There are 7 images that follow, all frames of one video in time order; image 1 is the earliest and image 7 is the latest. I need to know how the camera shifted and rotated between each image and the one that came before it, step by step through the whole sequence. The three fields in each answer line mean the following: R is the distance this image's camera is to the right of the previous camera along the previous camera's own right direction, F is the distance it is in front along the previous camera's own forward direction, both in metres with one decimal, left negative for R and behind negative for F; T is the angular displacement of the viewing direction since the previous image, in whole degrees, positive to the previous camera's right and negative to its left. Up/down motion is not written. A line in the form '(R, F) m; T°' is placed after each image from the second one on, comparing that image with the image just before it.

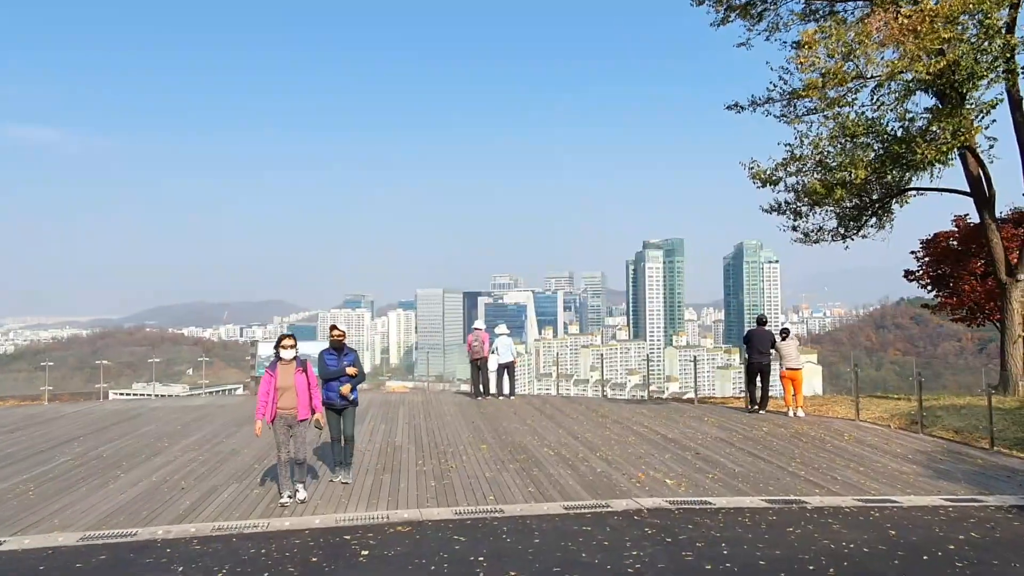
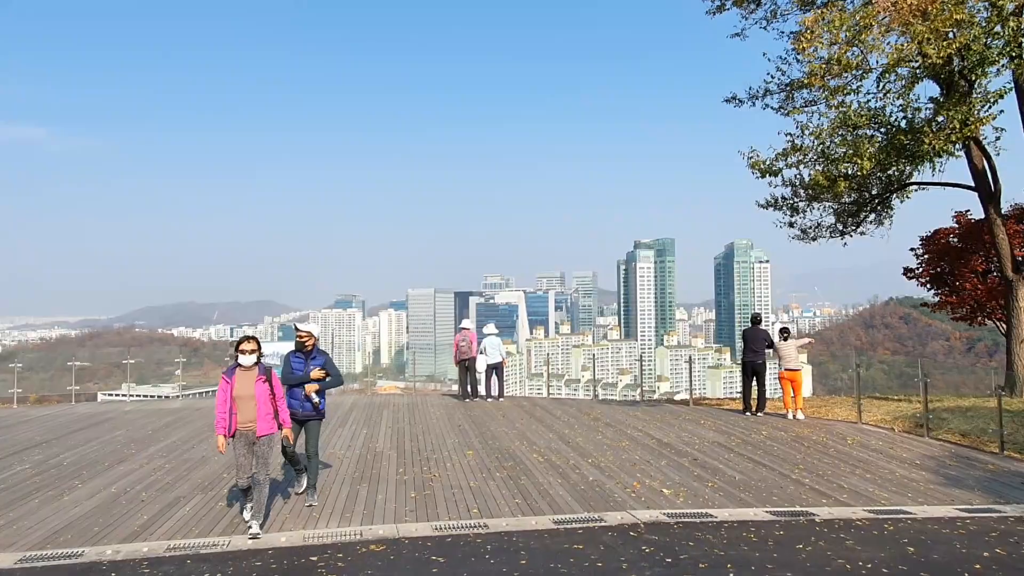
(0.0, +0.4) m; +1°
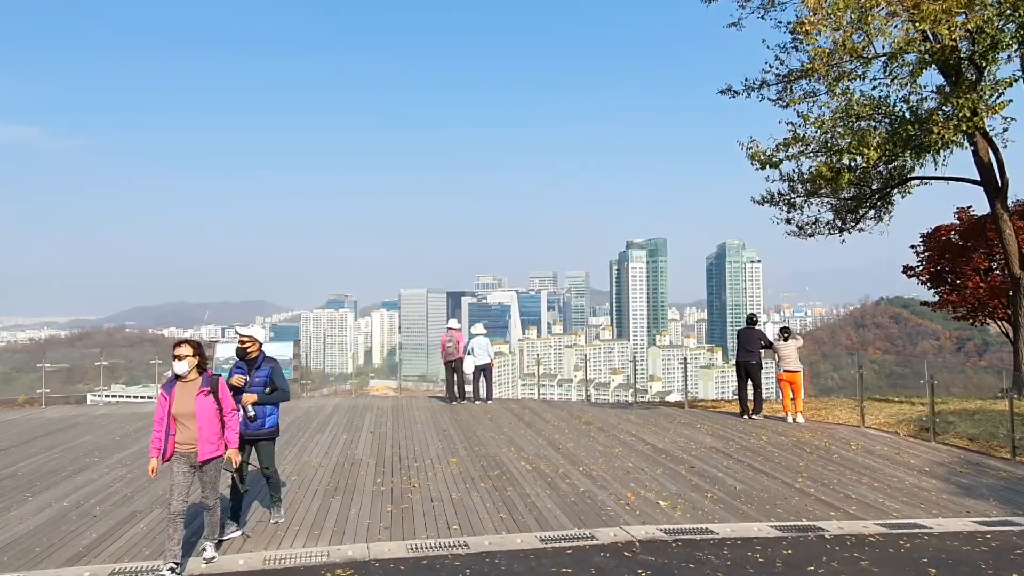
(+0.1, +0.4) m; +1°
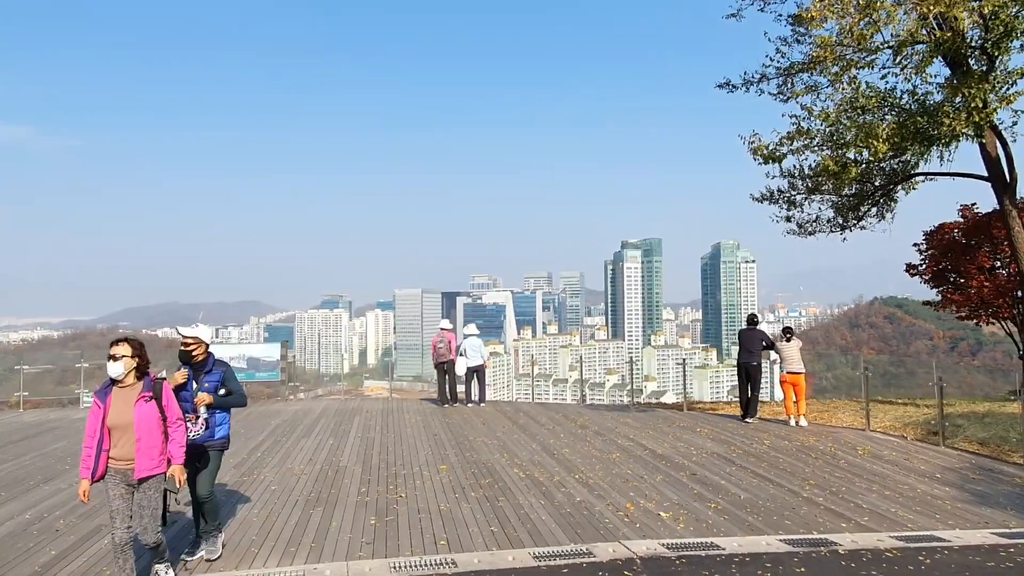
(0.0, +0.3) m; 0°
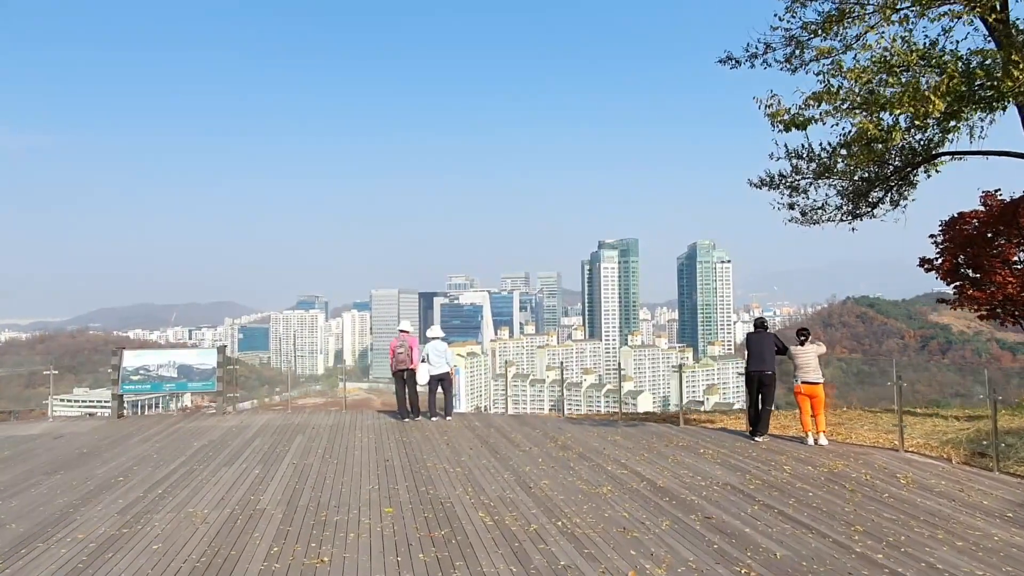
(+0.1, +1.5) m; +2°
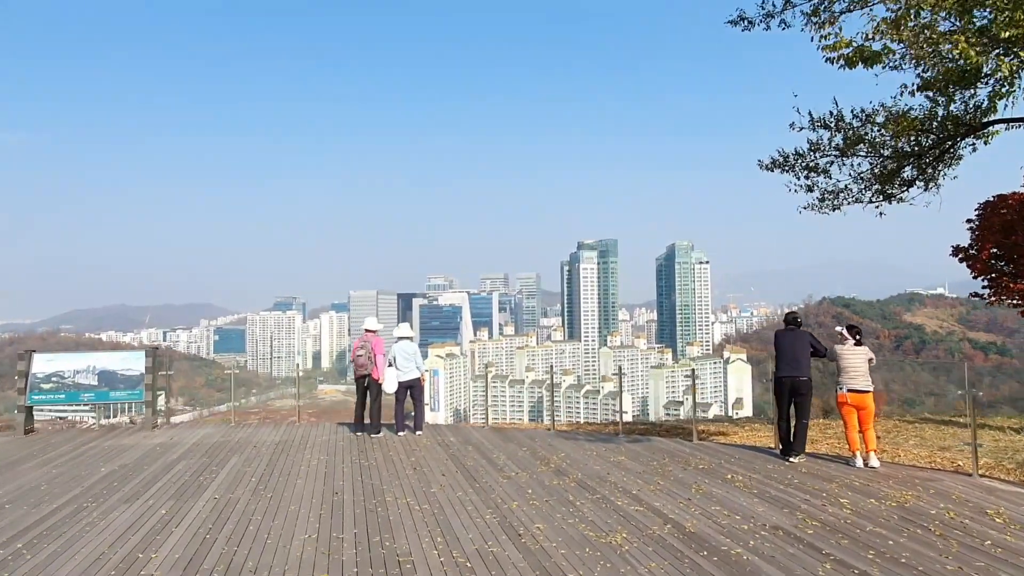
(0.0, +1.5) m; +2°
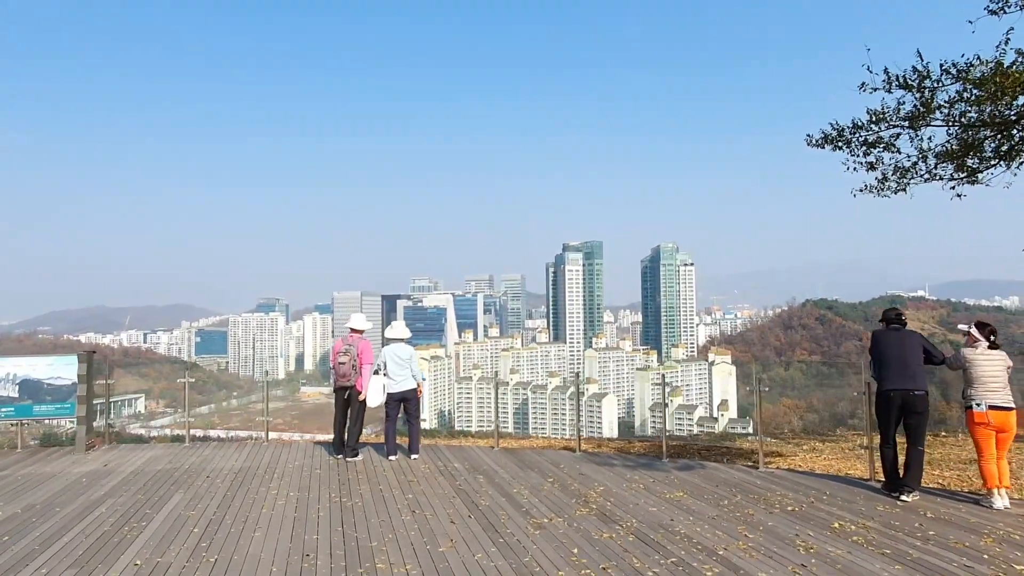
(-0.3, +1.6) m; +1°
